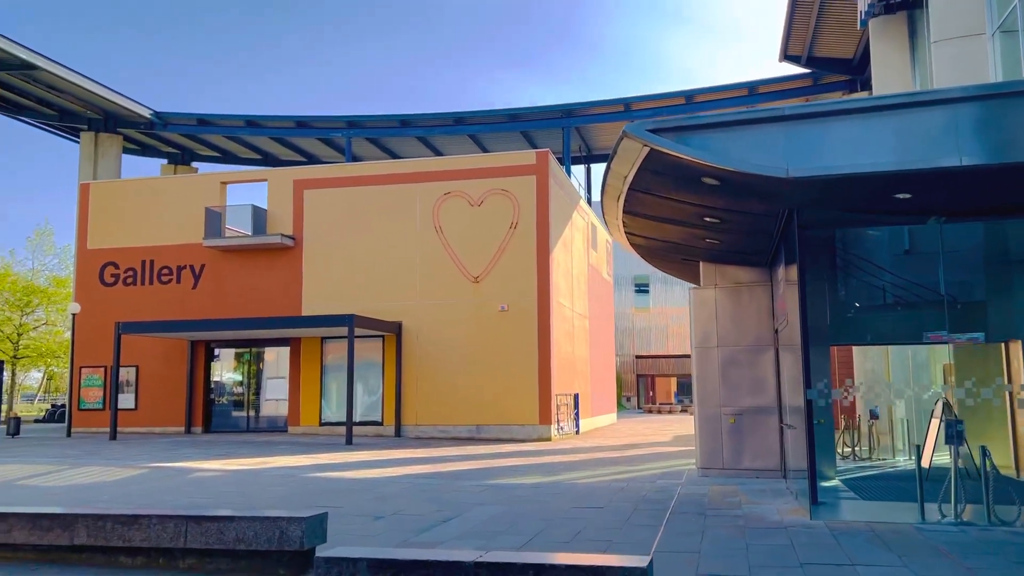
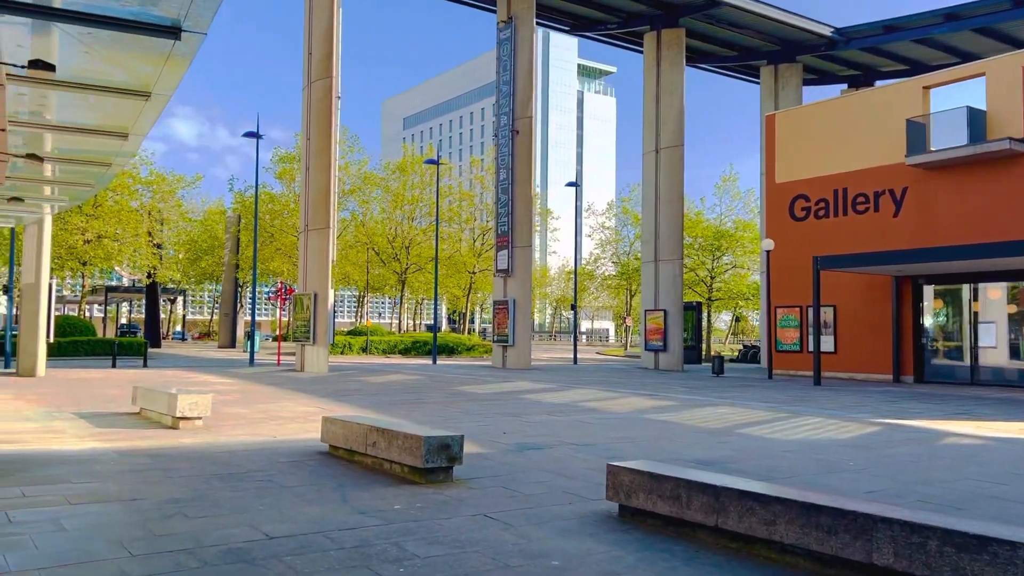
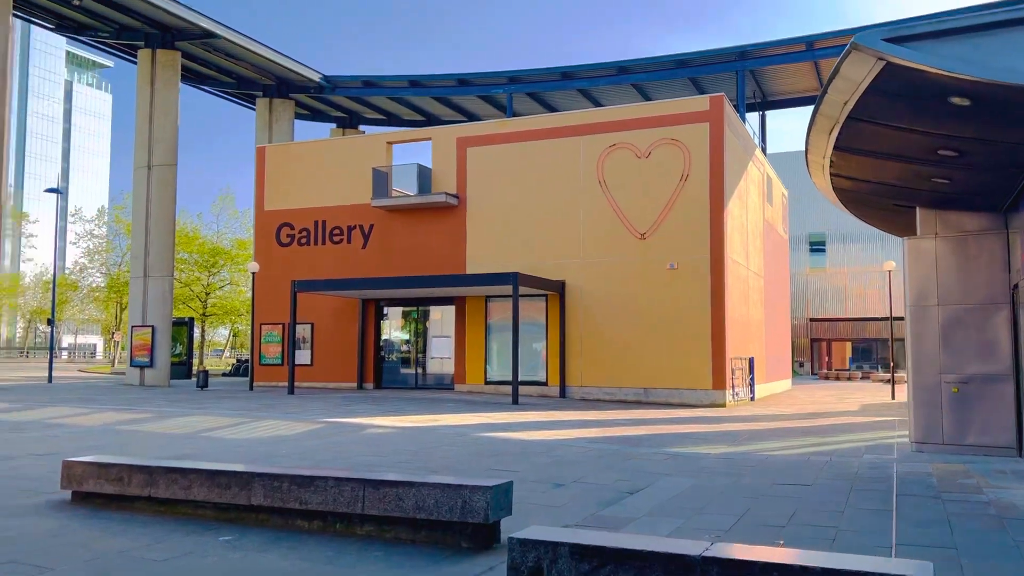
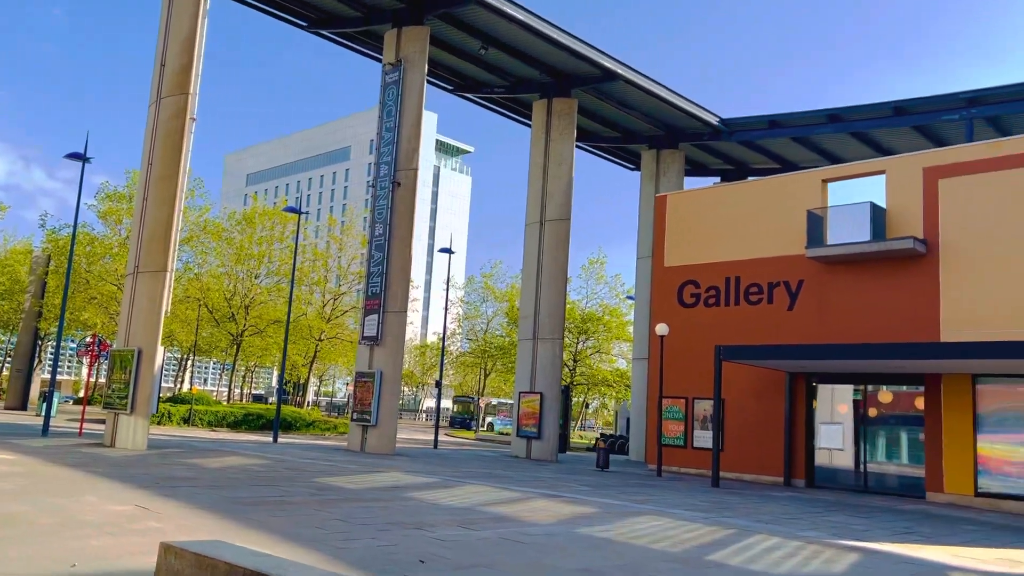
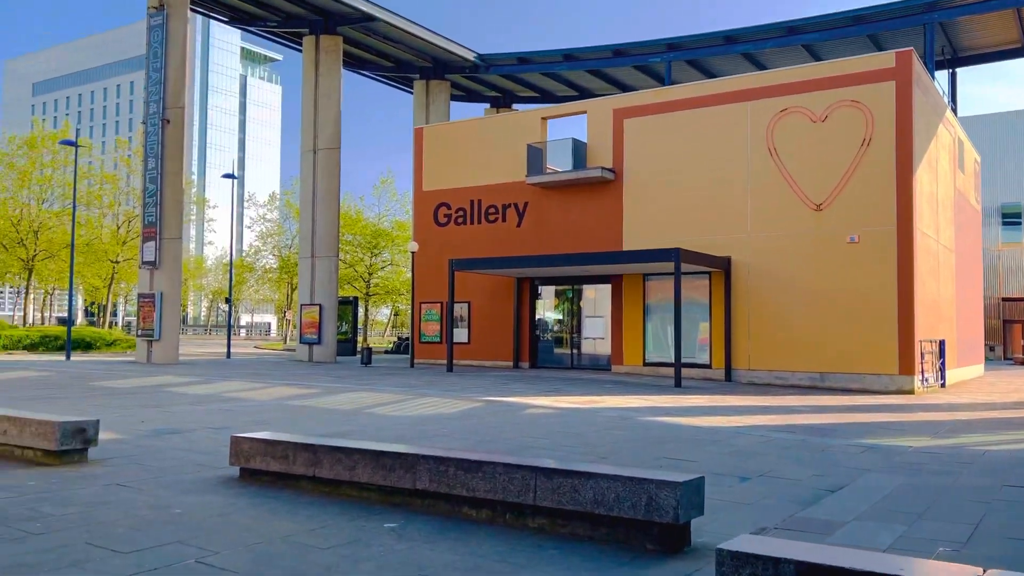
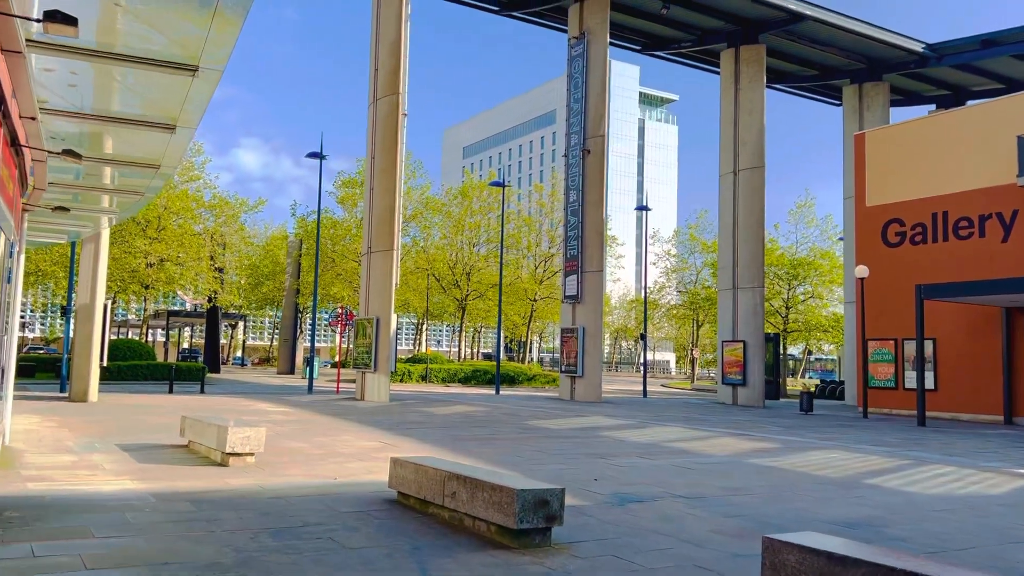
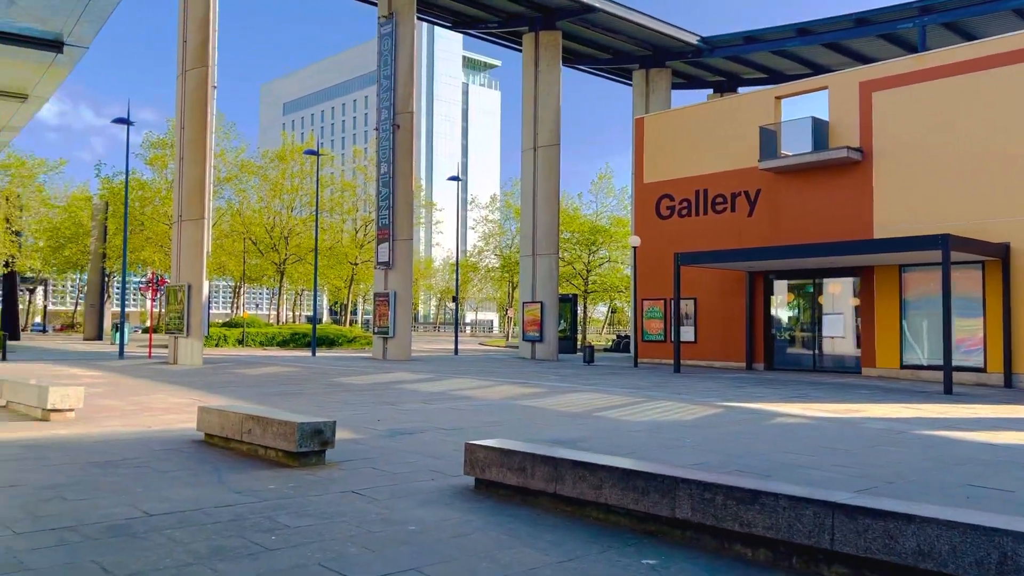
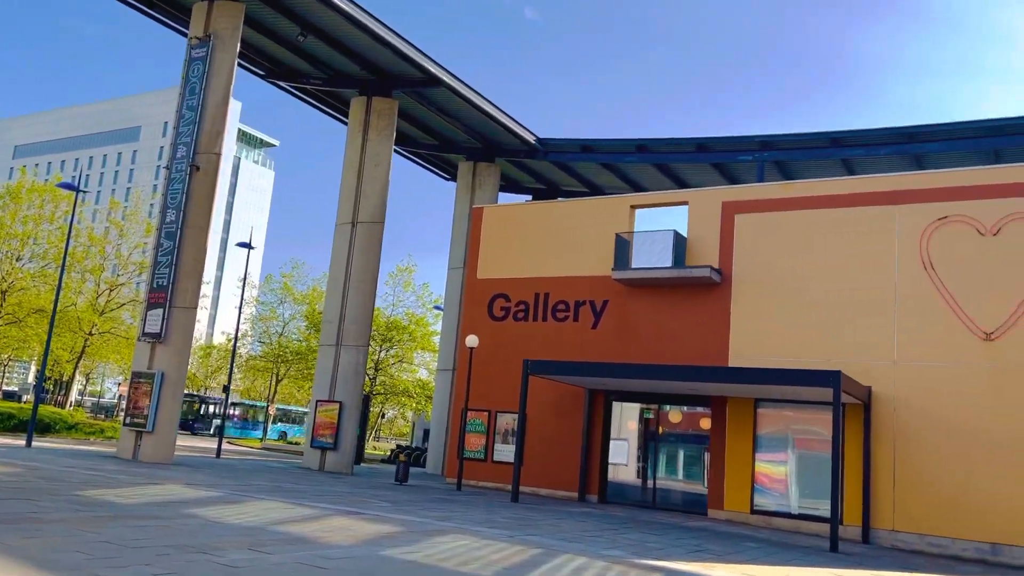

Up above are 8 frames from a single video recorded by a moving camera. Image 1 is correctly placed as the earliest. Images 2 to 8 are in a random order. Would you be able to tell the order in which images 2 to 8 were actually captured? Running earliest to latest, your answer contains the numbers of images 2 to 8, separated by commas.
3, 5, 7, 2, 6, 4, 8
